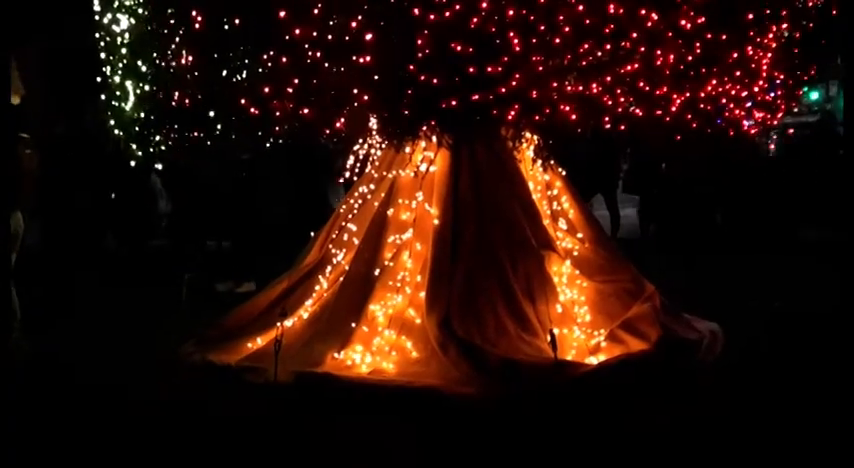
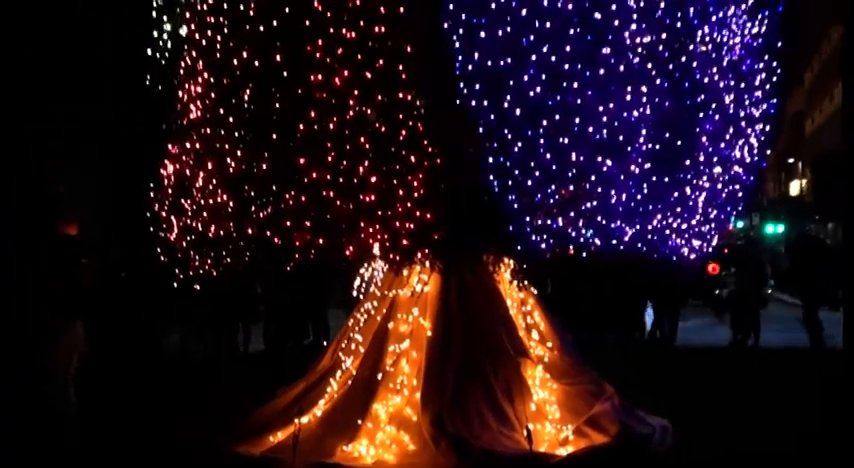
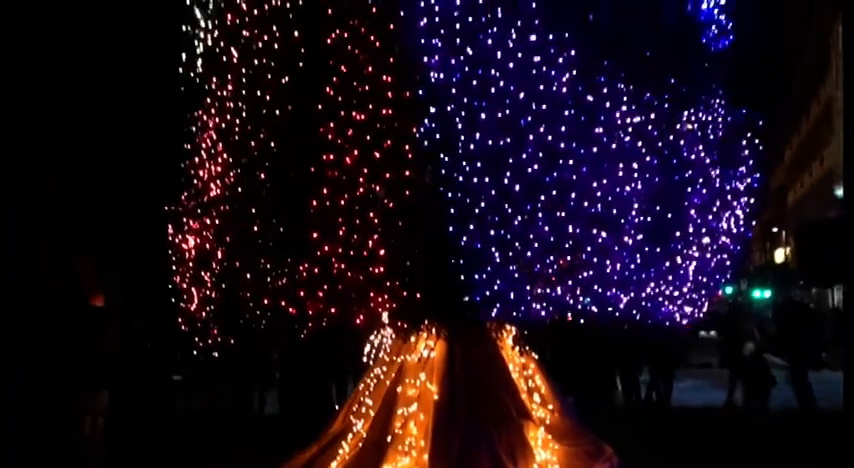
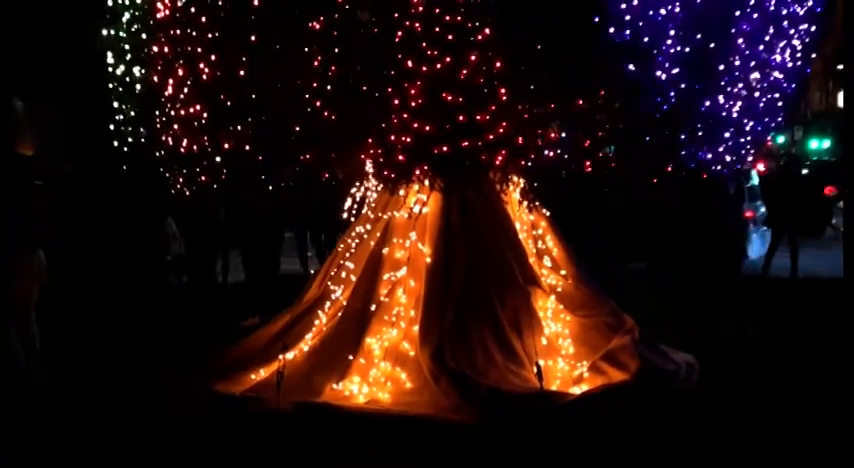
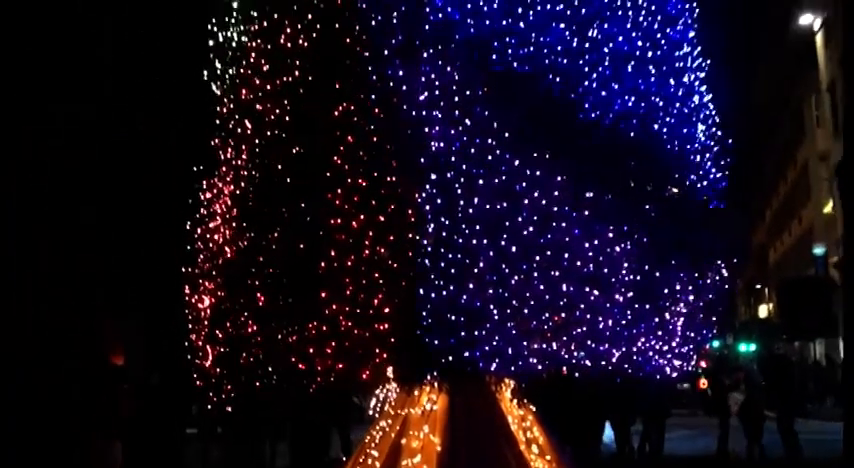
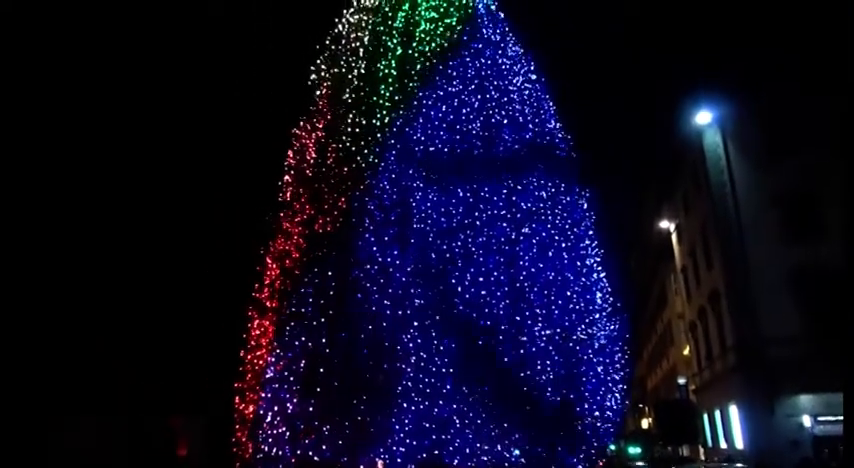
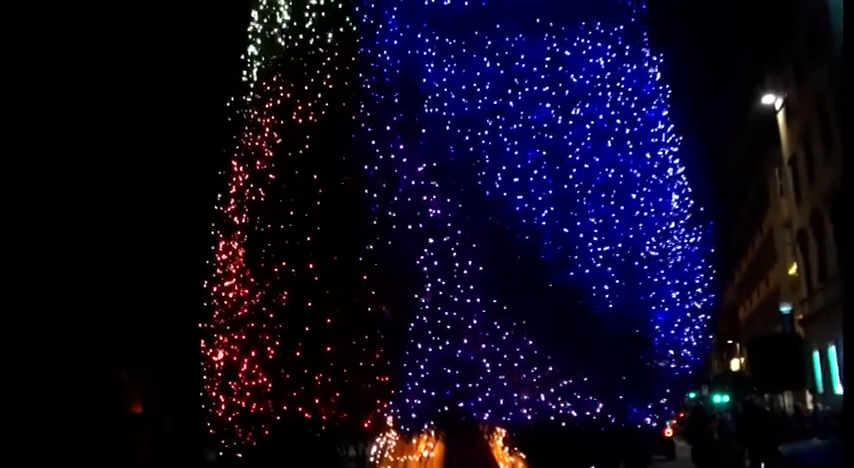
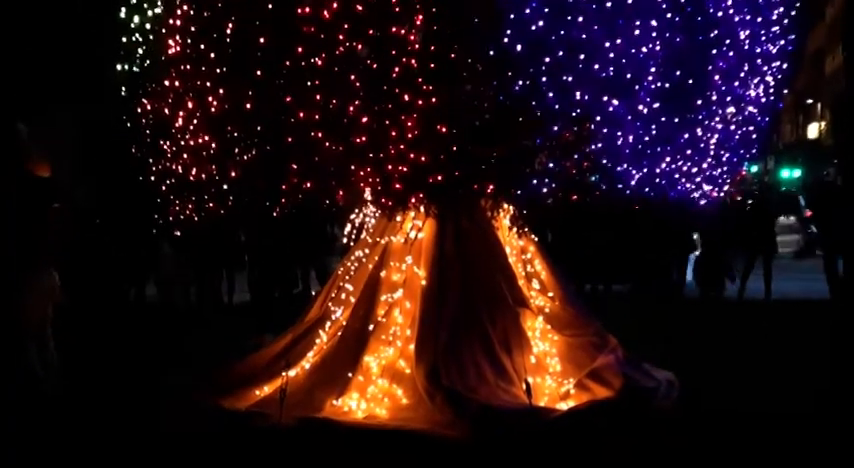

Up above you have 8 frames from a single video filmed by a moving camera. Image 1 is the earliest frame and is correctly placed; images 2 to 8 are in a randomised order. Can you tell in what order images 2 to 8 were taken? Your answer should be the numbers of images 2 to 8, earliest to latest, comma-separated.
4, 8, 2, 3, 5, 7, 6
